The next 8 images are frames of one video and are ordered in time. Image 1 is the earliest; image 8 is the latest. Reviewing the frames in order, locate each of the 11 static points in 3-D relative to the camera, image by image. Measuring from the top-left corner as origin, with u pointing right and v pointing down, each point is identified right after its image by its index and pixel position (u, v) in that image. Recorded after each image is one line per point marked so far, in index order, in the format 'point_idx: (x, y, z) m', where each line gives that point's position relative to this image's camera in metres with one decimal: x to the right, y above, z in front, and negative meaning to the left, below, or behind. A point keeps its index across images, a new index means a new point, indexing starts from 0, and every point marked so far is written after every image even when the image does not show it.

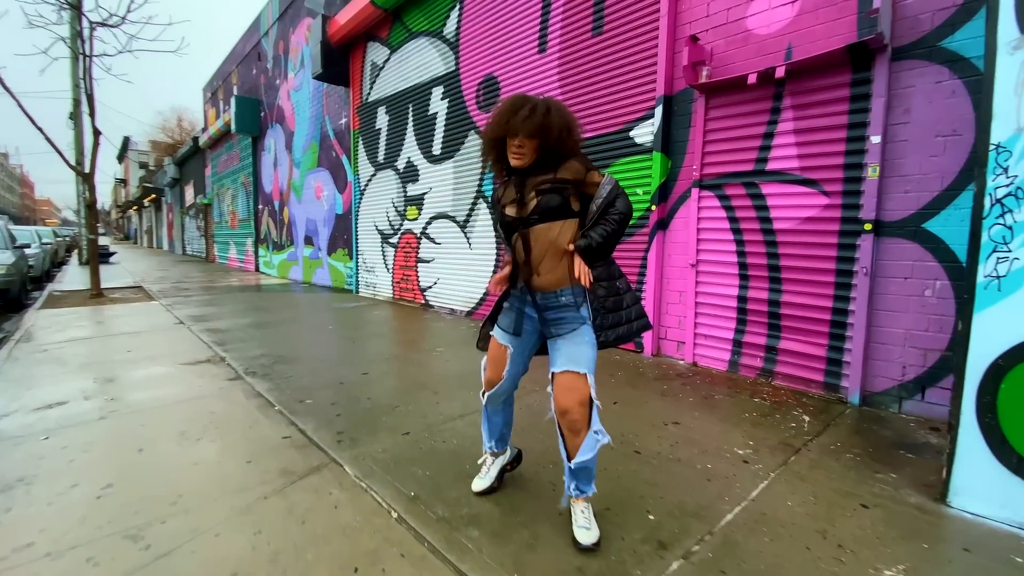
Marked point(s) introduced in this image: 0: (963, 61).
0: (+2.7, +1.4, +3.0) m
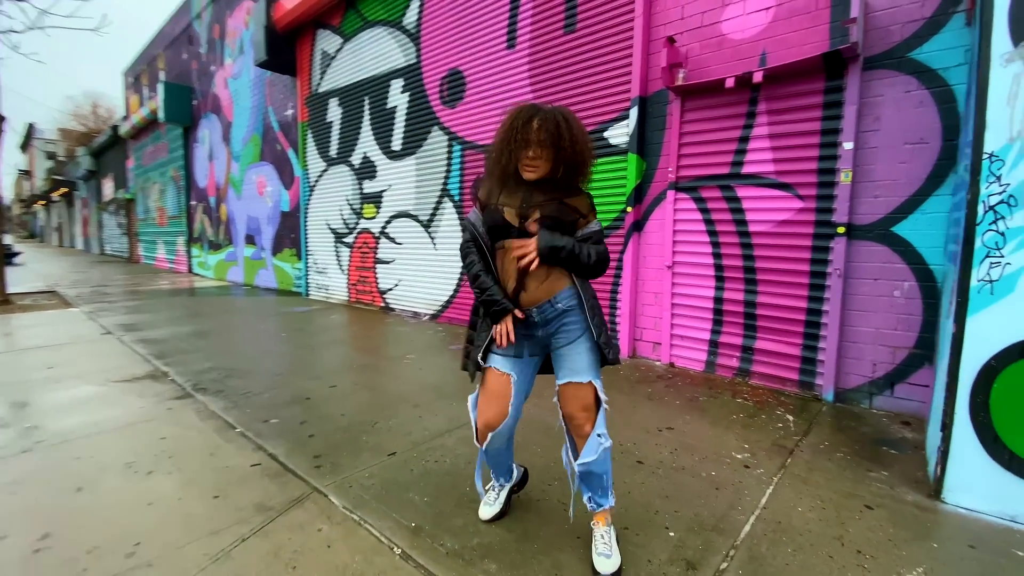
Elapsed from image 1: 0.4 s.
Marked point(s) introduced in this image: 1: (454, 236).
0: (+2.6, +1.3, +3.1) m
1: (-0.7, +0.6, +6.1) m
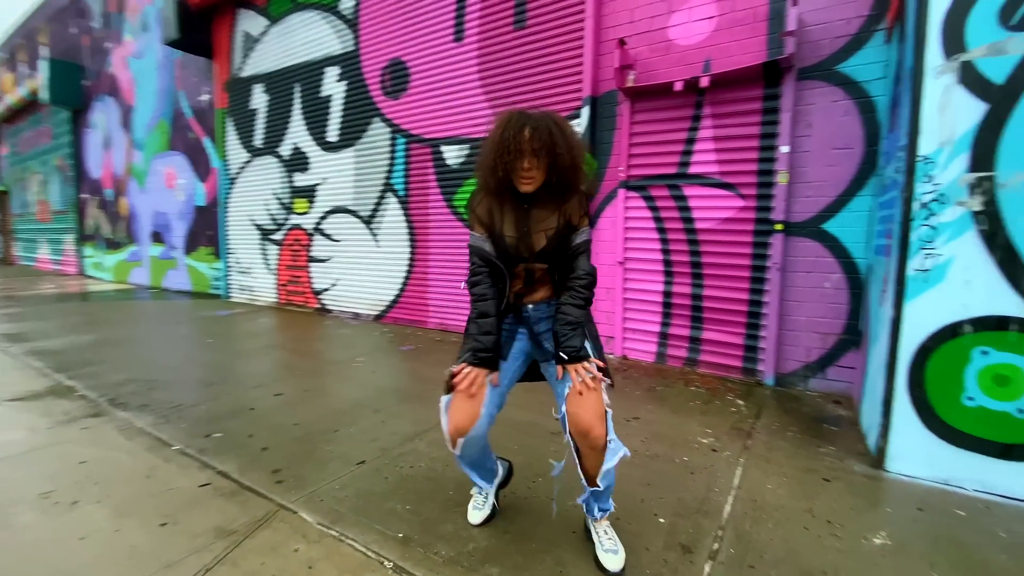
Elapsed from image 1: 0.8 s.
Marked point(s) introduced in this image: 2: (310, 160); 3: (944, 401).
0: (+2.4, +1.4, +3.5) m
1: (-1.3, +0.7, +5.9) m
2: (-2.7, +1.8, +6.8) m
3: (+2.1, -0.5, +2.4) m
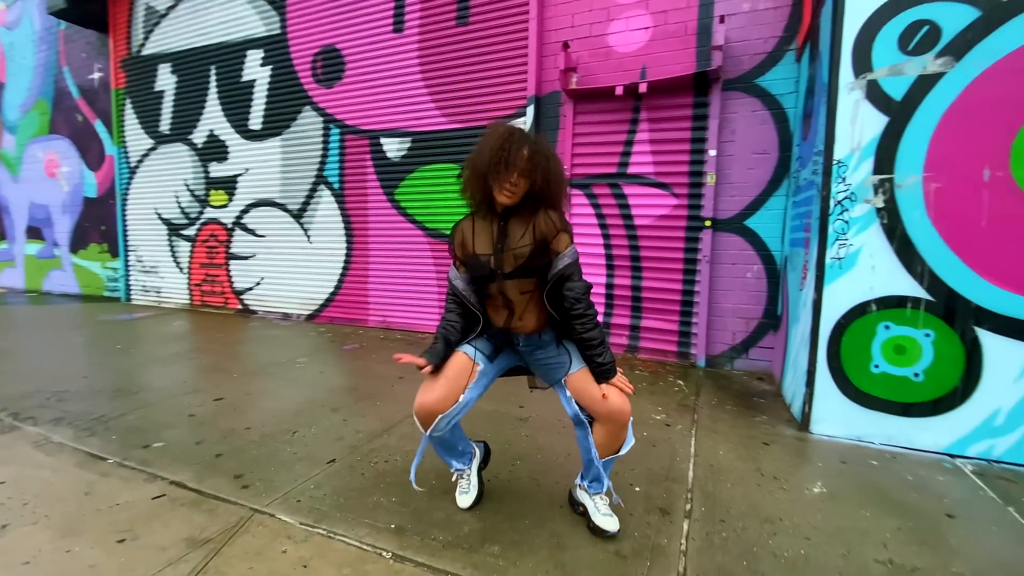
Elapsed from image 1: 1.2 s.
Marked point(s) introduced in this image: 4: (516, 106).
0: (+2.0, +1.5, +3.9) m
1: (-2.0, +0.7, +5.7) m
2: (-3.5, +1.8, +6.4) m
3: (+1.9, -0.5, +2.8) m
4: (0.0, +1.7, +4.6) m
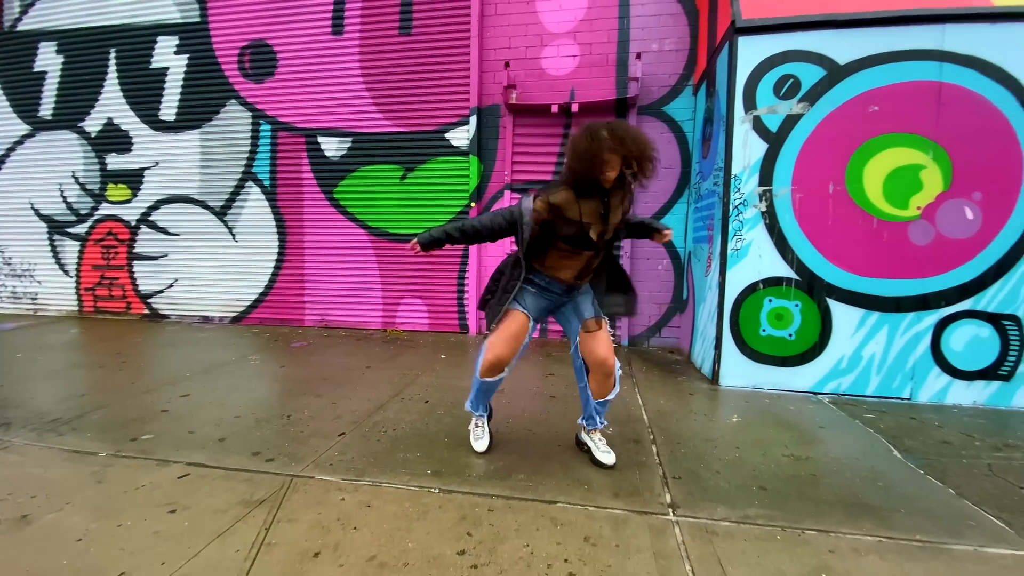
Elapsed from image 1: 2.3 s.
0: (+1.5, +1.6, +4.8) m
1: (-2.8, +0.7, +5.6) m
2: (-4.4, +1.7, +5.9) m
3: (+1.8, -0.3, +3.7) m
4: (-0.5, +1.7, +5.0) m
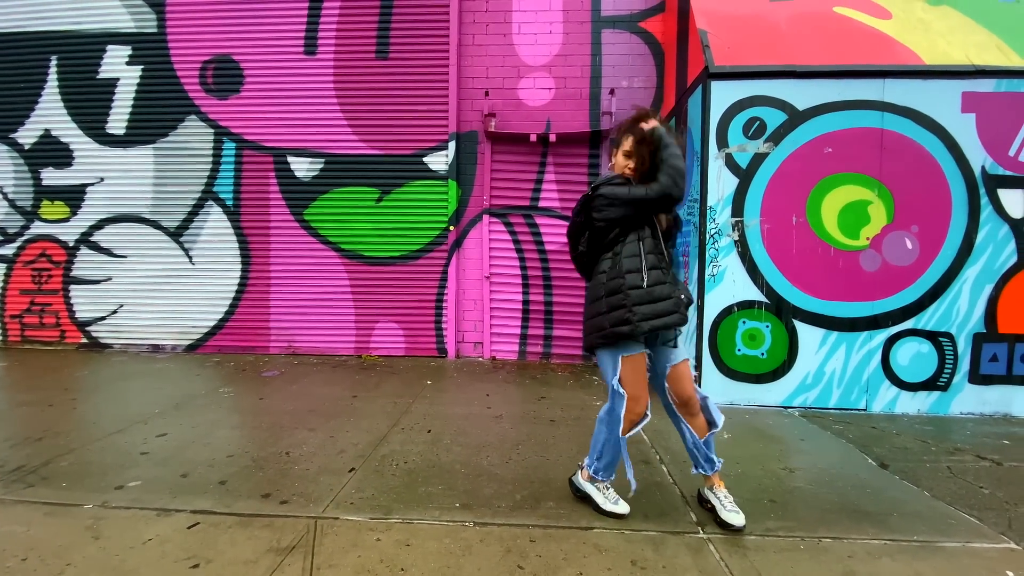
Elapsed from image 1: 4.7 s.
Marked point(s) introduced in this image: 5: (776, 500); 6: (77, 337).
0: (+1.3, +1.4, +5.1) m
1: (-3.1, +0.4, +5.3) m
2: (-4.7, +1.5, +5.4) m
3: (+1.7, -0.5, +4.0) m
4: (-0.8, +1.5, +5.1) m
5: (+1.3, -1.0, +2.4) m
6: (-4.8, -0.6, +5.5) m
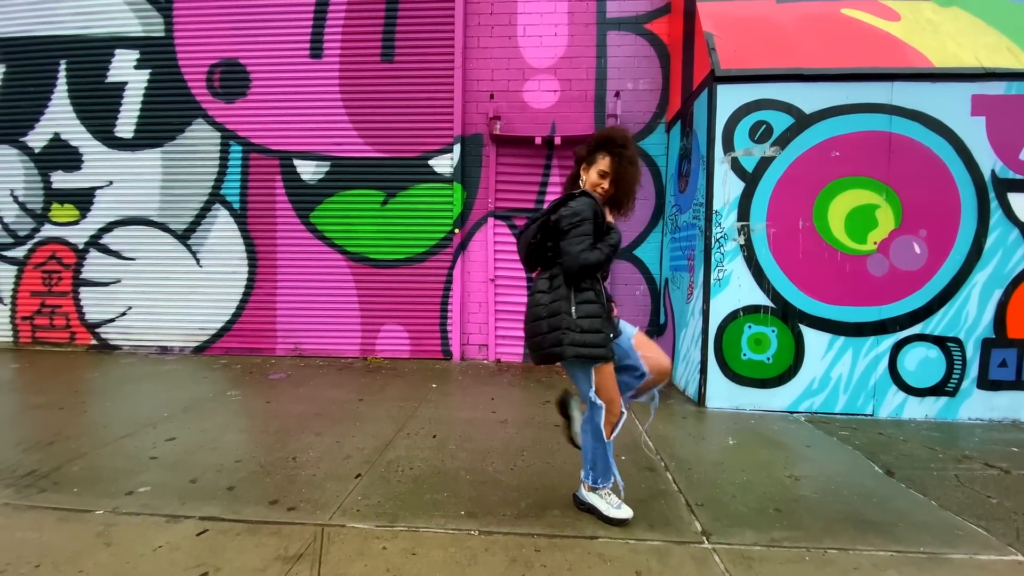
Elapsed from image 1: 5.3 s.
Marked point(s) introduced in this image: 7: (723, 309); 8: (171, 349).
0: (+1.4, +1.3, +5.1) m
1: (-3.0, +0.4, +5.4) m
2: (-4.7, +1.4, +5.5) m
3: (+1.7, -0.6, +4.0) m
4: (-0.7, +1.5, +5.1) m
5: (+1.3, -1.1, +2.4) m
6: (-4.7, -0.6, +5.6) m
7: (+1.7, -0.2, +4.0) m
8: (-3.8, -0.7, +5.5) m
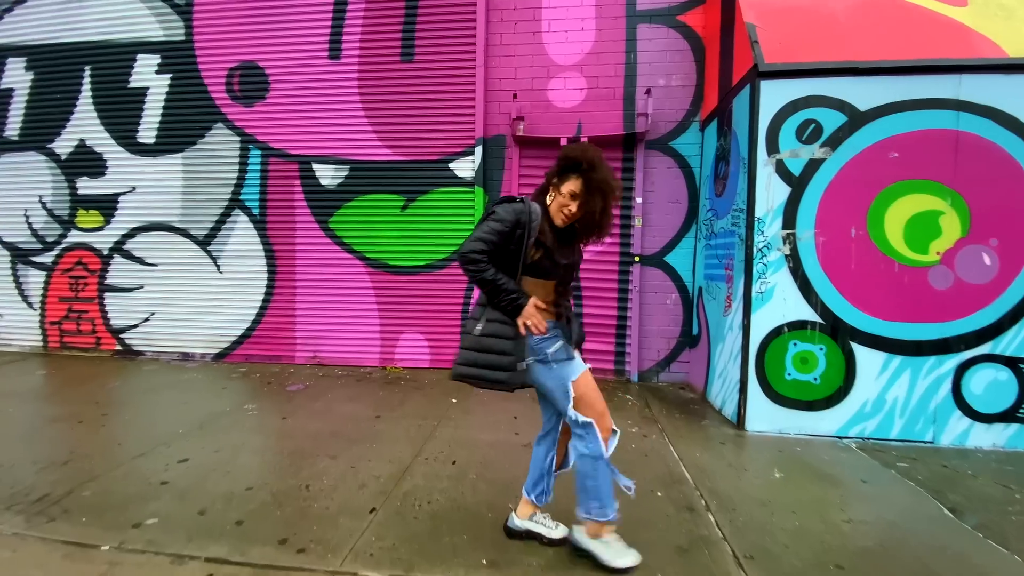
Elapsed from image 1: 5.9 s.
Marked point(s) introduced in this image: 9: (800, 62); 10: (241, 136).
0: (+1.6, +1.3, +4.8) m
1: (-2.8, +0.3, +5.3) m
2: (-4.4, +1.4, +5.5) m
3: (+1.9, -0.7, +3.7) m
4: (-0.5, +1.4, +4.9) m
5: (+1.4, -1.2, +2.1) m
6: (-4.5, -0.6, +5.6) m
7: (+1.8, -0.3, +3.7) m
8: (-3.5, -0.7, +5.5) m
9: (+2.0, +1.6, +3.5) m
10: (-2.8, +1.6, +5.2) m
